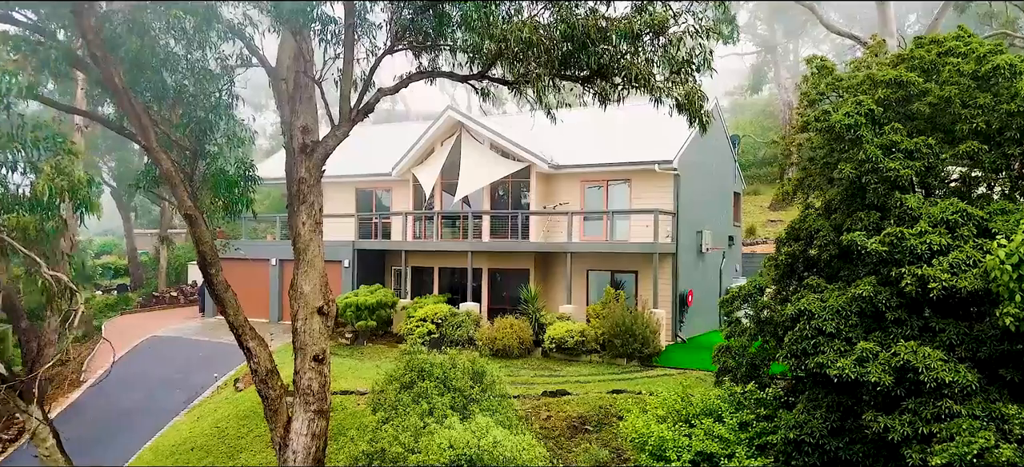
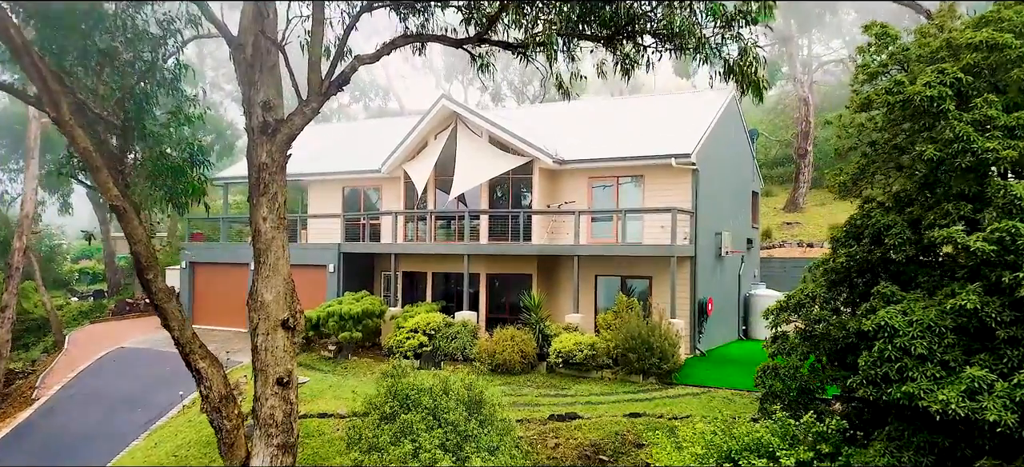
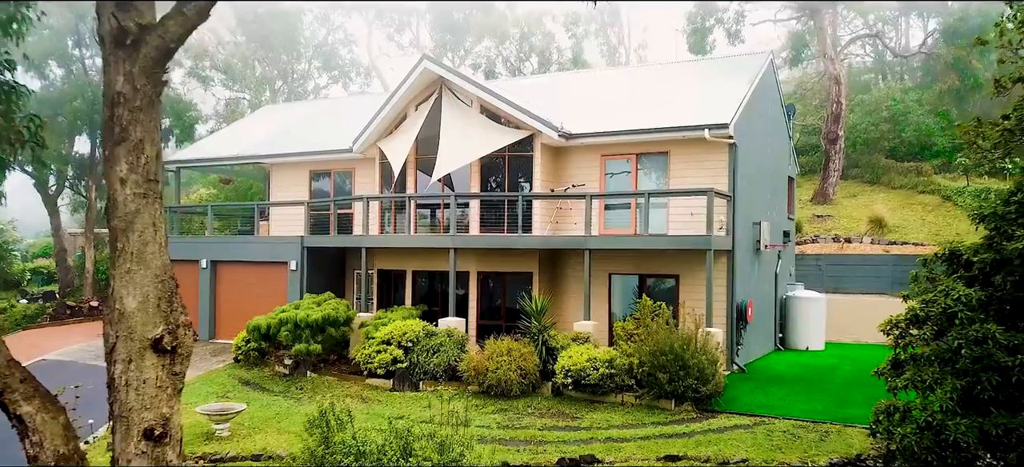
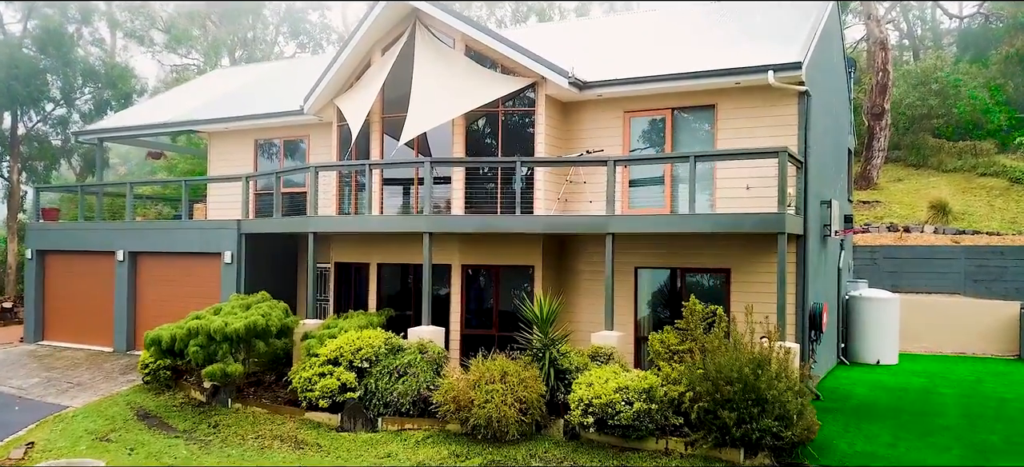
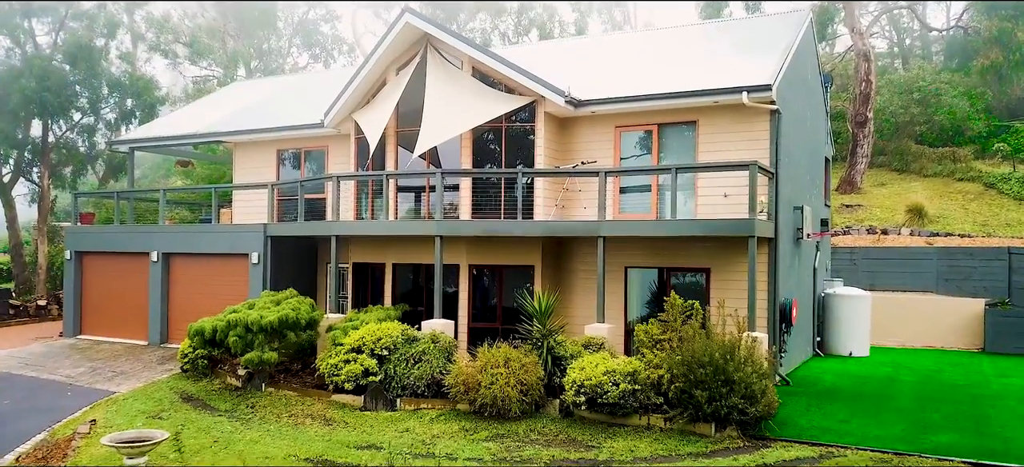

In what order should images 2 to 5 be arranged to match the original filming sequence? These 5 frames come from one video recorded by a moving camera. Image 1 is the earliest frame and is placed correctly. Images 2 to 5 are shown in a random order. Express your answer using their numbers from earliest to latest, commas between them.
2, 3, 5, 4
